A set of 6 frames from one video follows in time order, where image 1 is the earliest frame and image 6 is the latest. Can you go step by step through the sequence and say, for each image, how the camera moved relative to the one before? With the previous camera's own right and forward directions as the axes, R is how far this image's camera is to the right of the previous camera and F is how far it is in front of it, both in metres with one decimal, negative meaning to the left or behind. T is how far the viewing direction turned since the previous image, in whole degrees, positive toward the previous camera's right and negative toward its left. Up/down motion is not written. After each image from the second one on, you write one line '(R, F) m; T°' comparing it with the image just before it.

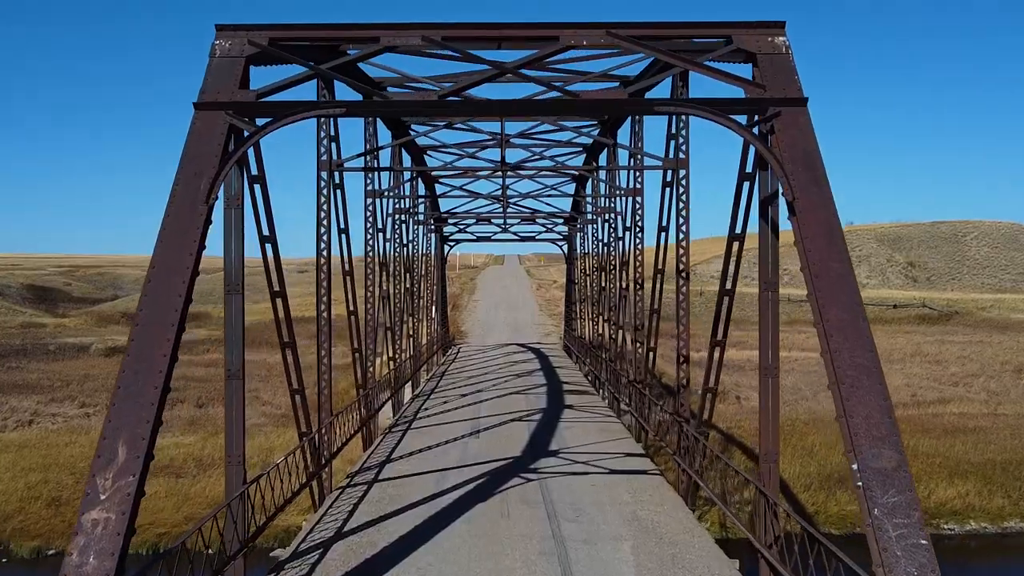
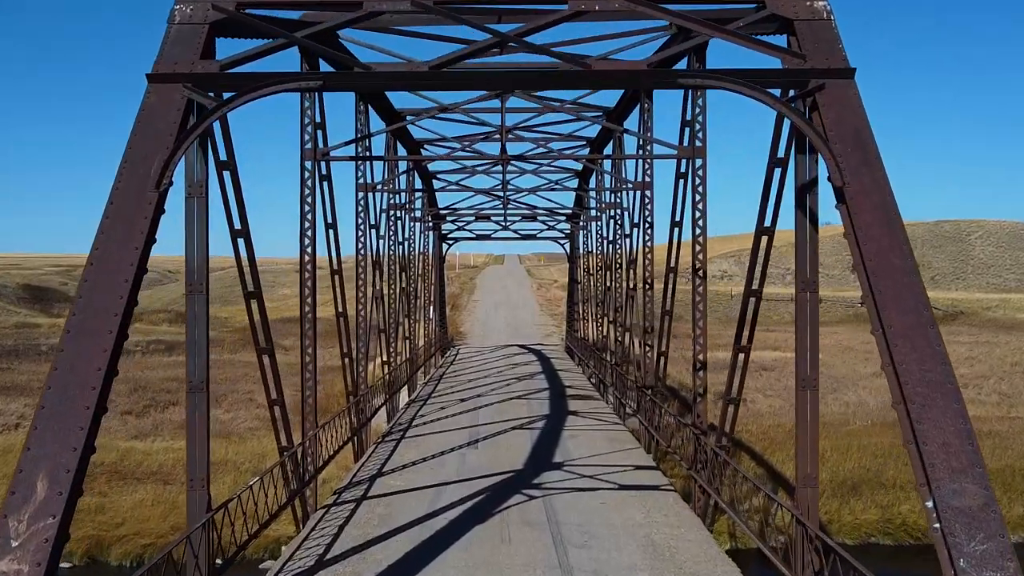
(0.0, +0.7) m; 0°
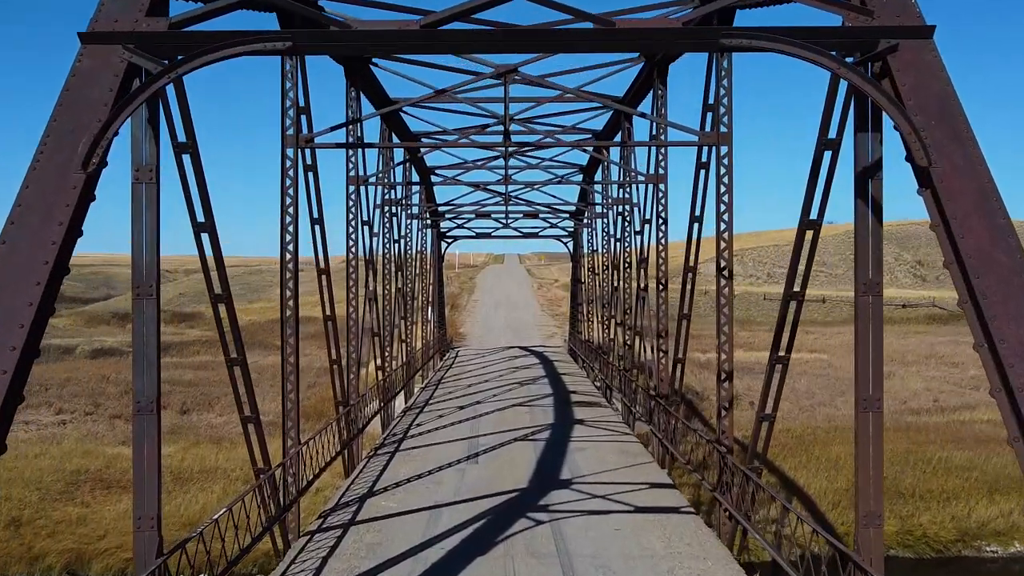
(0.0, +0.8) m; 0°
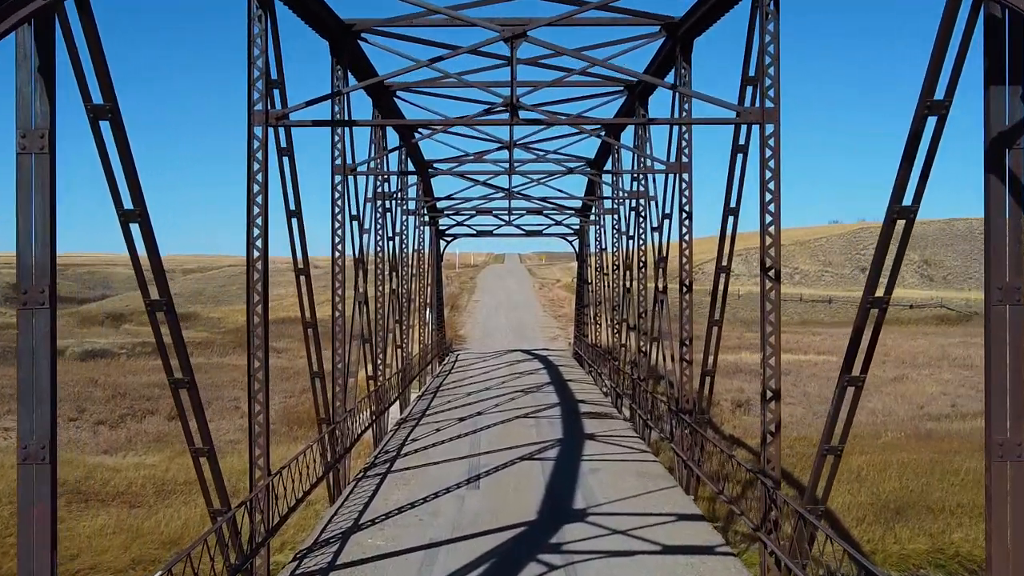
(-0.1, +1.1) m; 0°
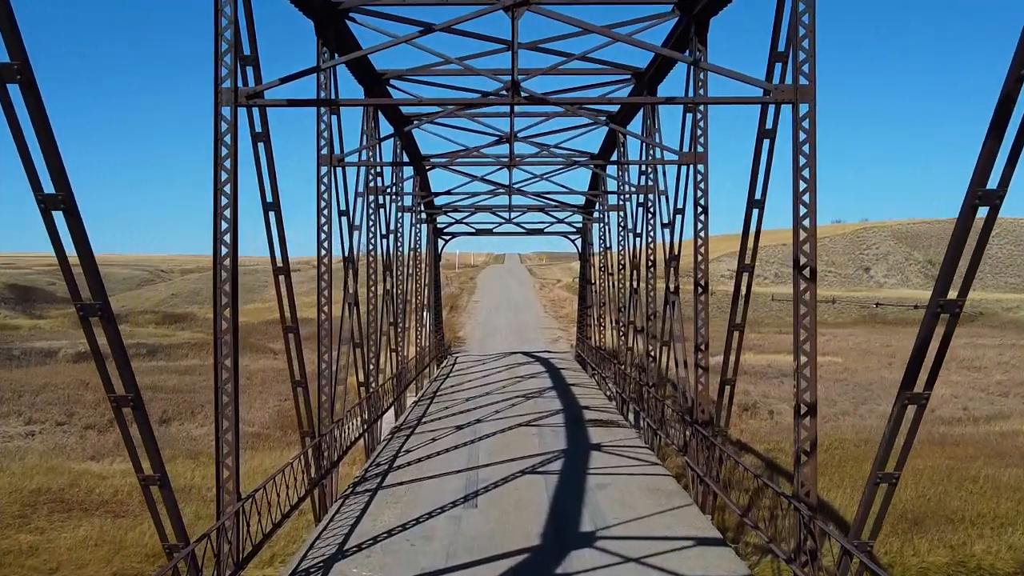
(0.0, +0.7) m; 0°
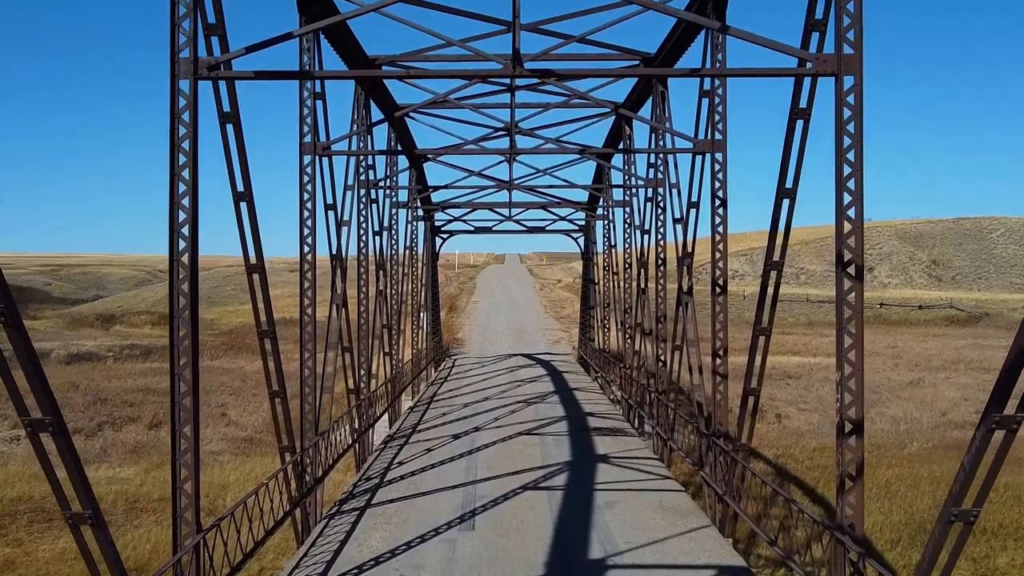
(0.0, +0.7) m; 0°
